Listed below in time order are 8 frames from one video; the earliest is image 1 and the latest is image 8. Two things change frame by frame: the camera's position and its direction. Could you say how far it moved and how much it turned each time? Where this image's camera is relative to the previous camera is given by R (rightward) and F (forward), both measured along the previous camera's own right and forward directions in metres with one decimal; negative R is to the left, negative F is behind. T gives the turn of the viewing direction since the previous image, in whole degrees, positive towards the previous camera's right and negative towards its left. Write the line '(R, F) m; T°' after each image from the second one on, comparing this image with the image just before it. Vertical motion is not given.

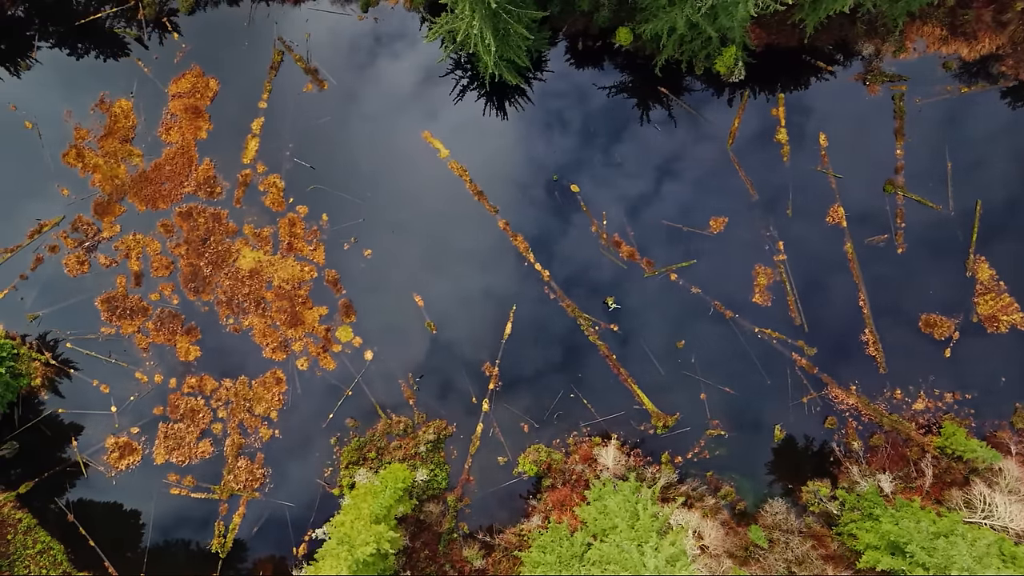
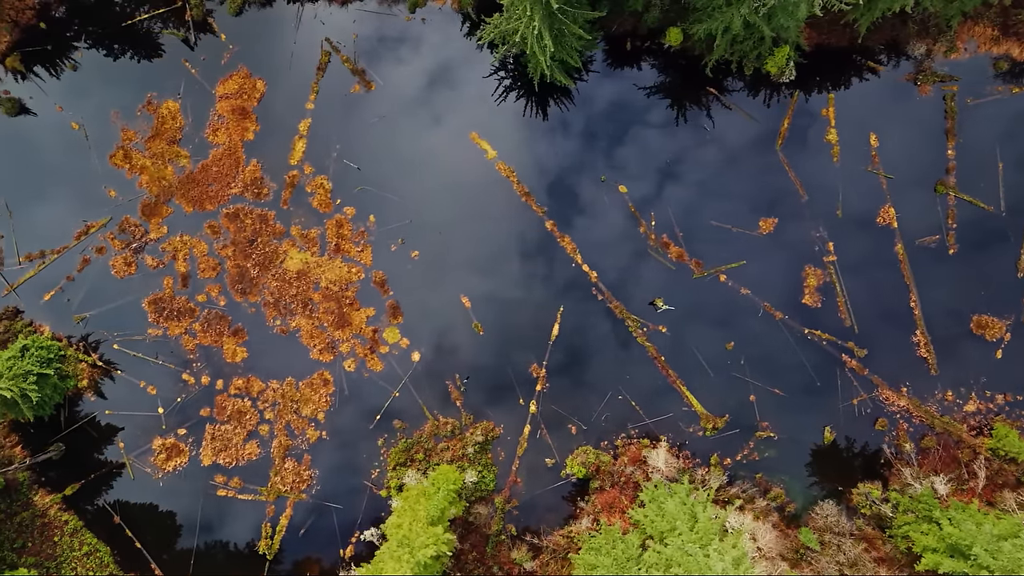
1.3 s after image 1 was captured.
(-1.3, 0.0) m; 0°
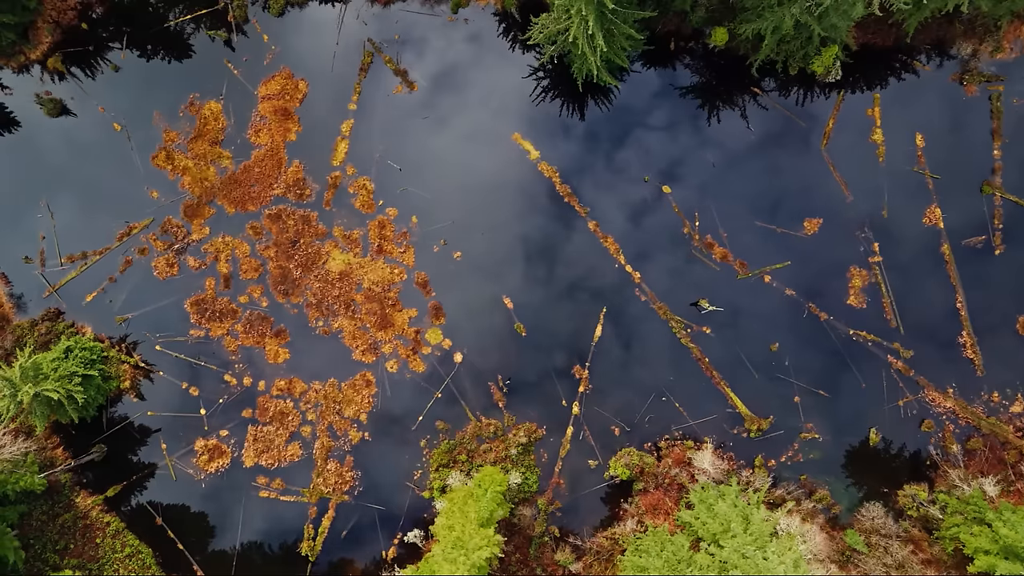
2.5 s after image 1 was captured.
(-1.2, 0.0) m; 0°
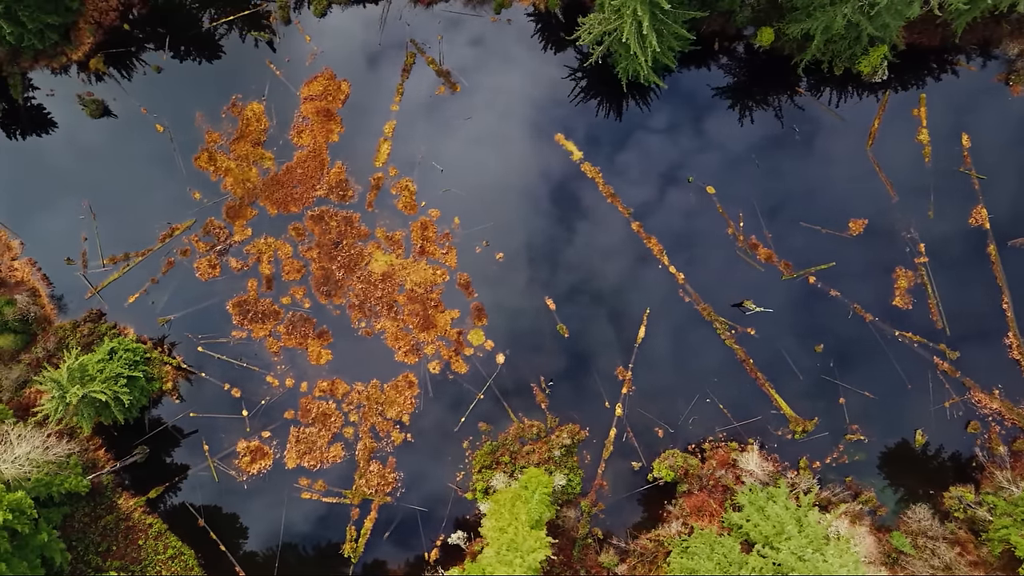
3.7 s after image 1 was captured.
(-1.2, 0.0) m; 0°
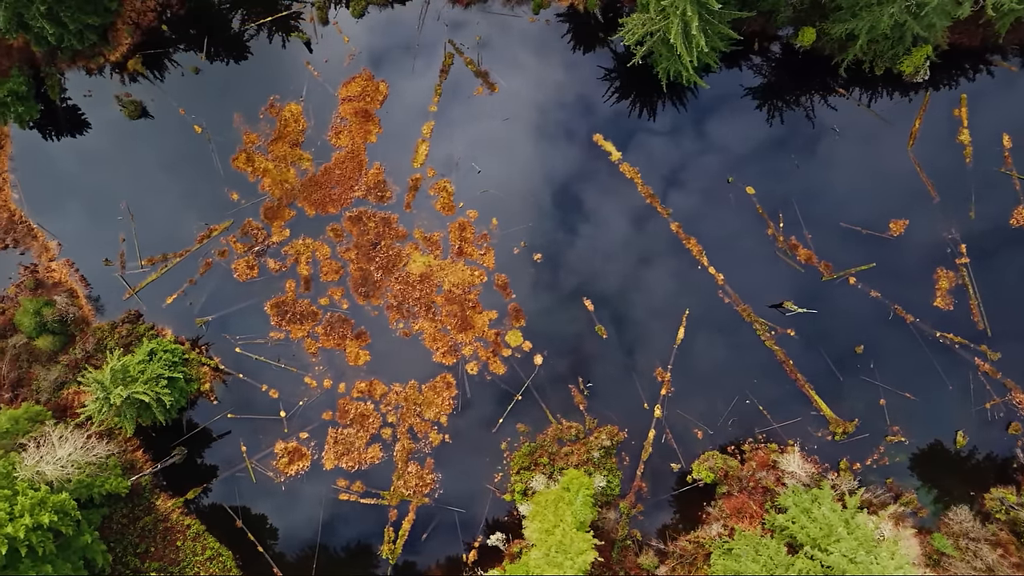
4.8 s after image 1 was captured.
(-1.0, 0.0) m; 0°
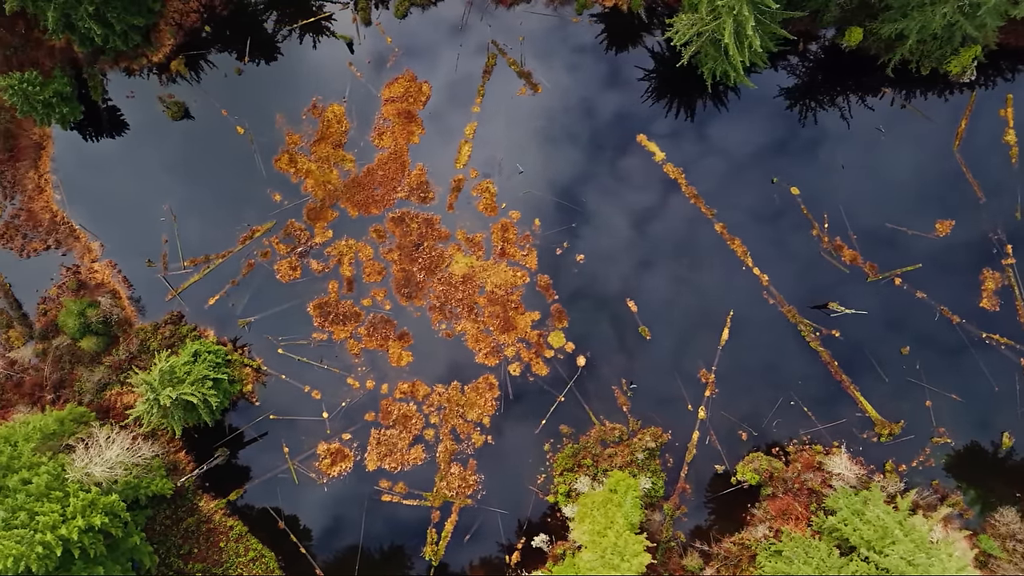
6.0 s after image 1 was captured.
(-1.2, 0.0) m; 0°
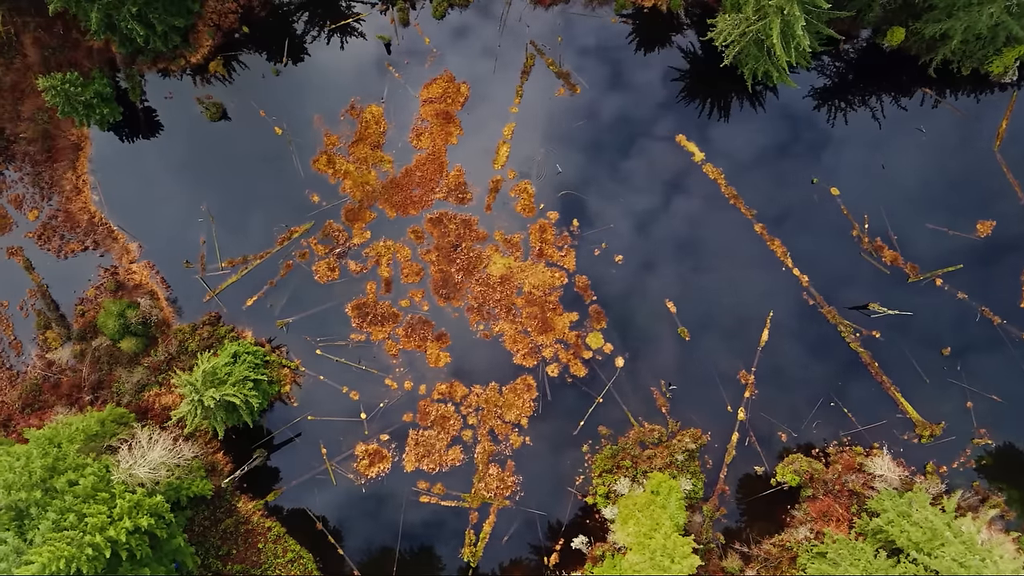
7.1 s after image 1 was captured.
(-1.0, 0.0) m; 0°
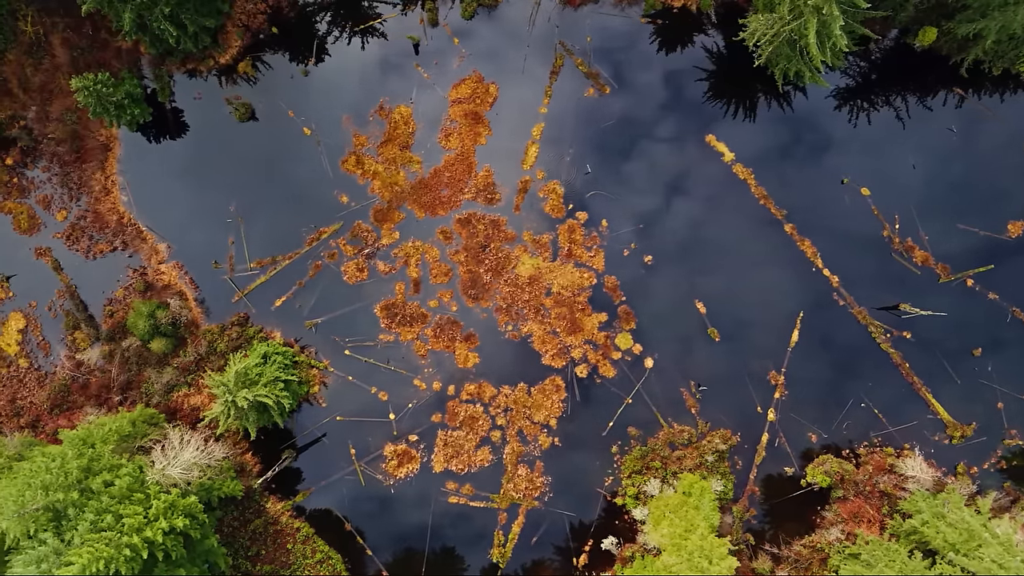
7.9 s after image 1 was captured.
(-0.8, 0.0) m; 0°
